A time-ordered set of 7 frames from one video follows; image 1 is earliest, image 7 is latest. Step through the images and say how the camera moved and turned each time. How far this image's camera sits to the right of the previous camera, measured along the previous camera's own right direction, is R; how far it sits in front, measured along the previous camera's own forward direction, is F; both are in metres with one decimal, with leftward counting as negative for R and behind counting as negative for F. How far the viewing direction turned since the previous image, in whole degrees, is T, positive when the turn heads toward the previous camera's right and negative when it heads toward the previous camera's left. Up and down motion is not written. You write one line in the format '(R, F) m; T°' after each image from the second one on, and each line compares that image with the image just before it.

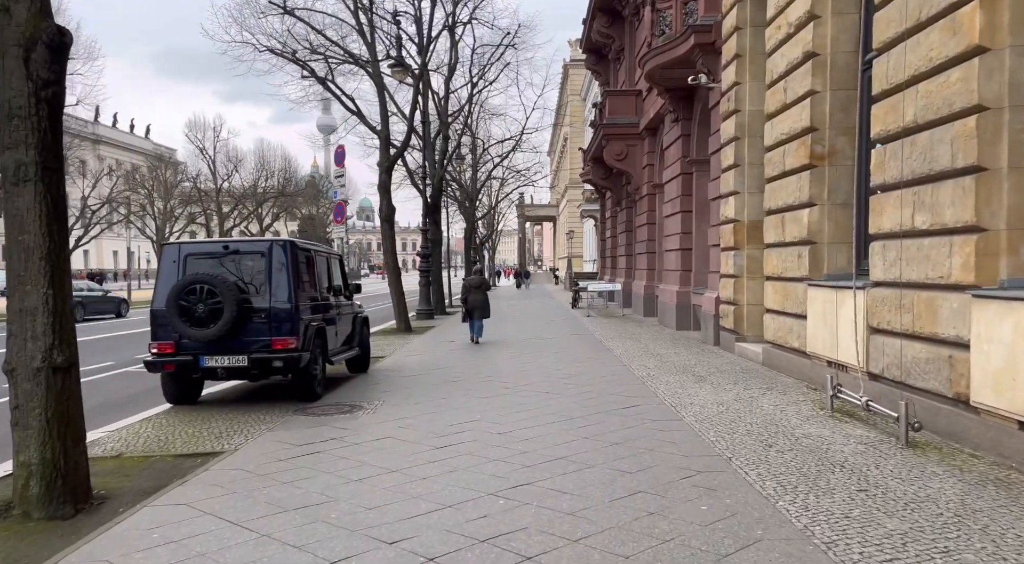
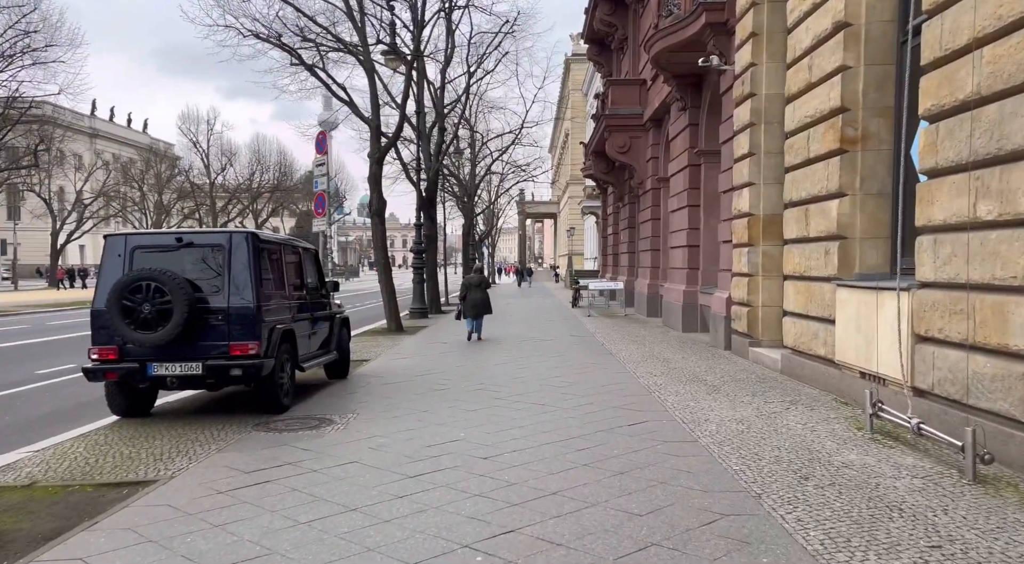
(+0.1, +1.0) m; 0°
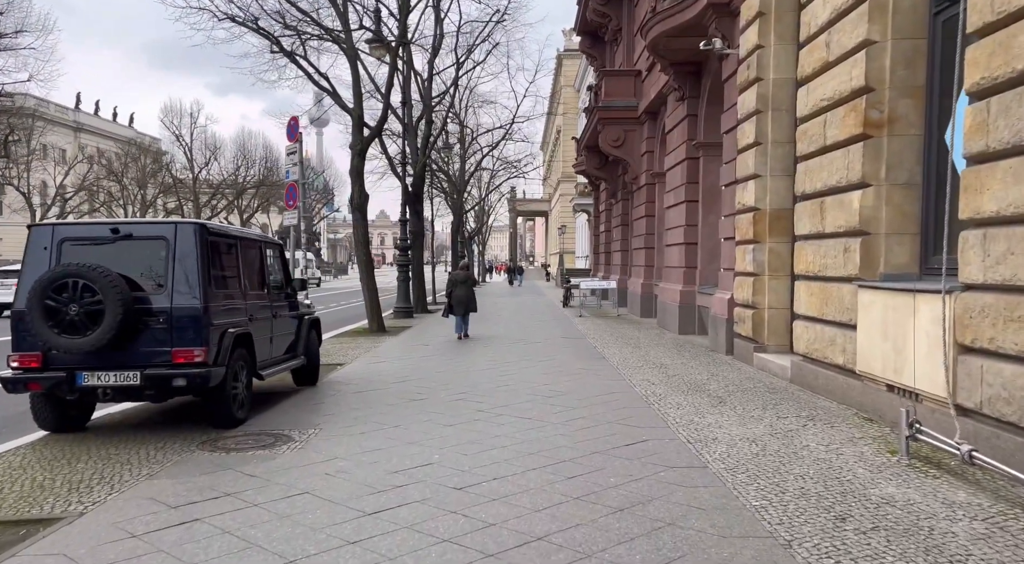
(+0.1, +0.9) m; +1°
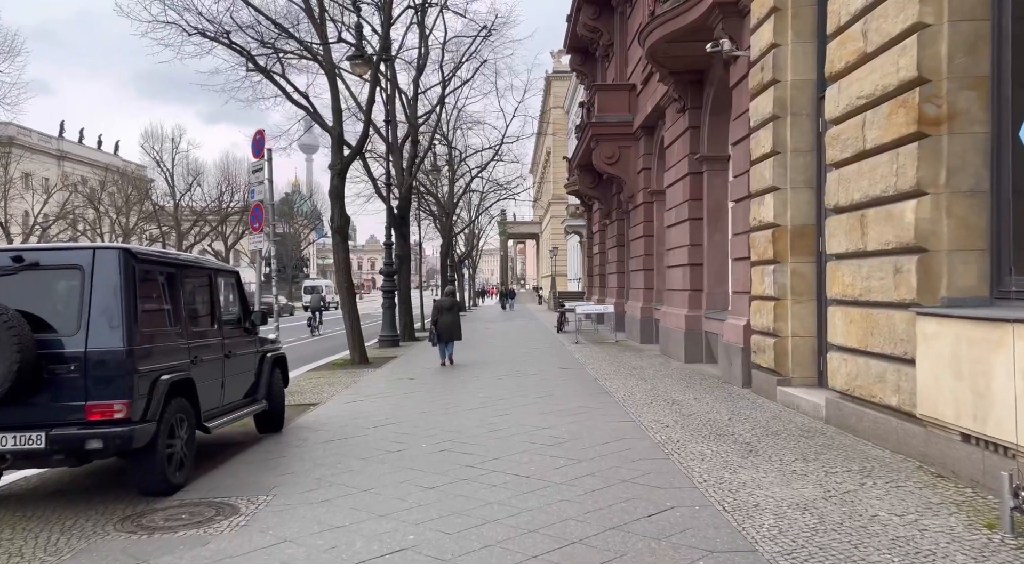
(0.0, +1.2) m; +1°
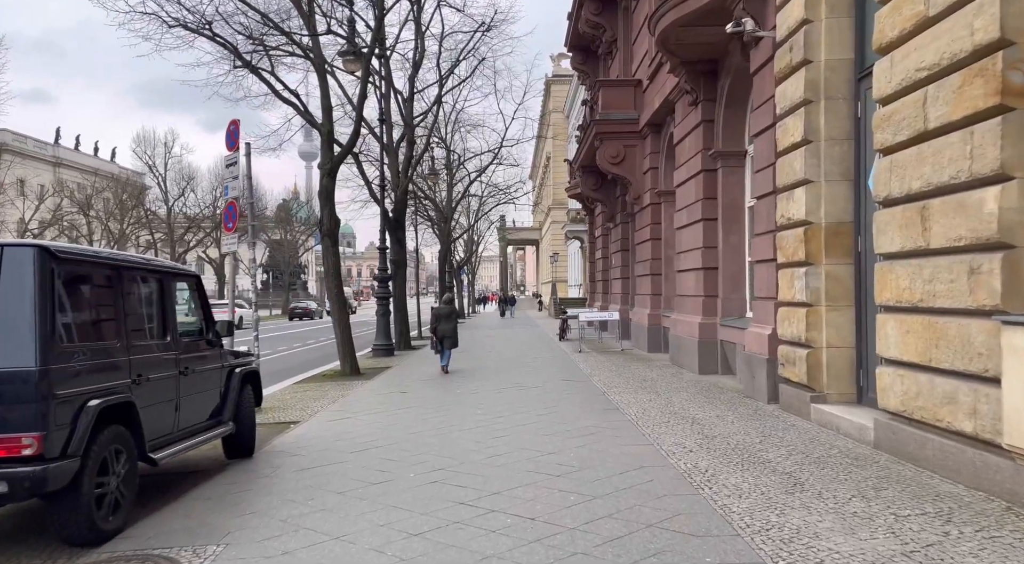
(0.0, +1.0) m; 0°
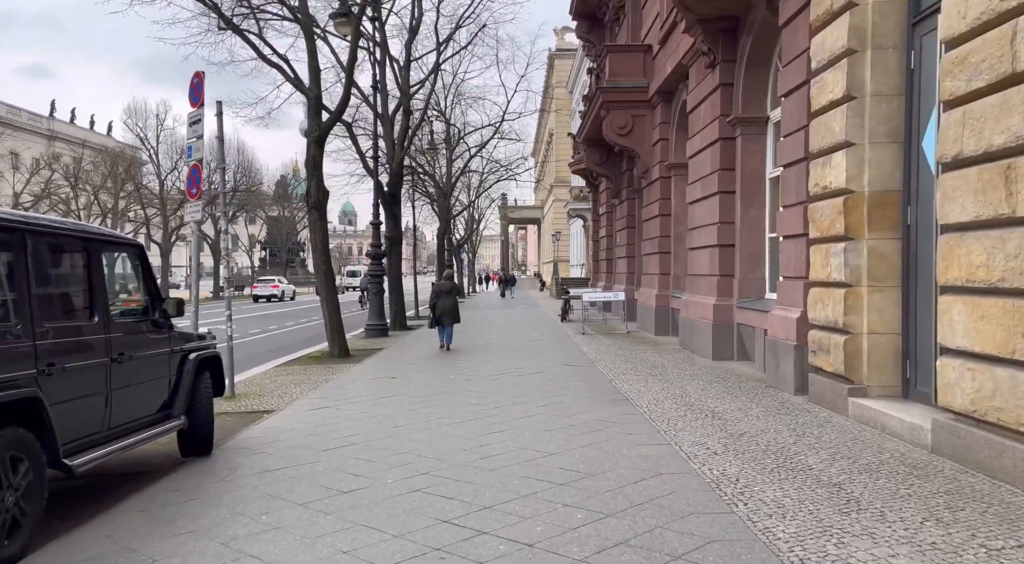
(0.0, +1.1) m; 0°
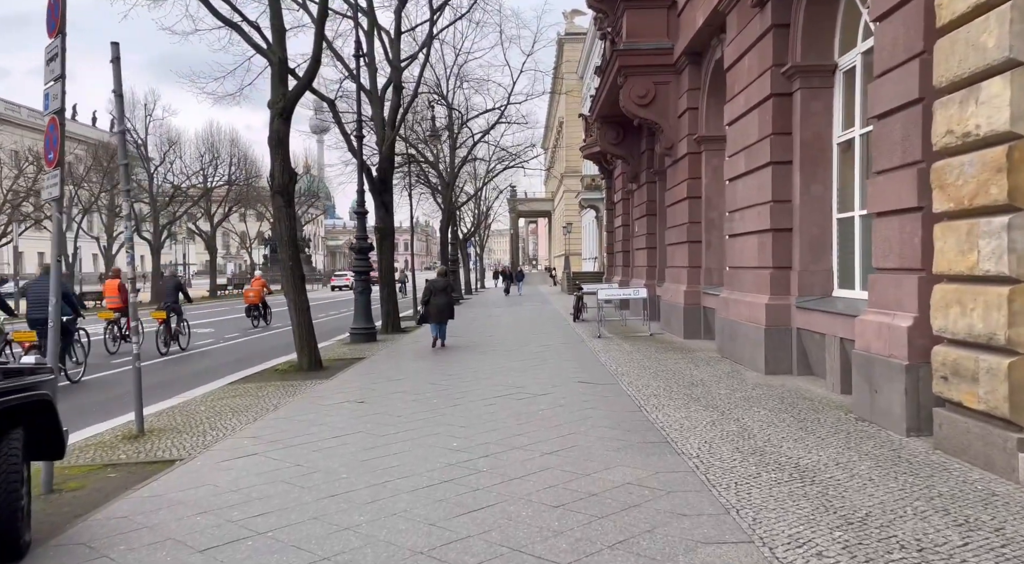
(+0.2, +2.6) m; -1°
